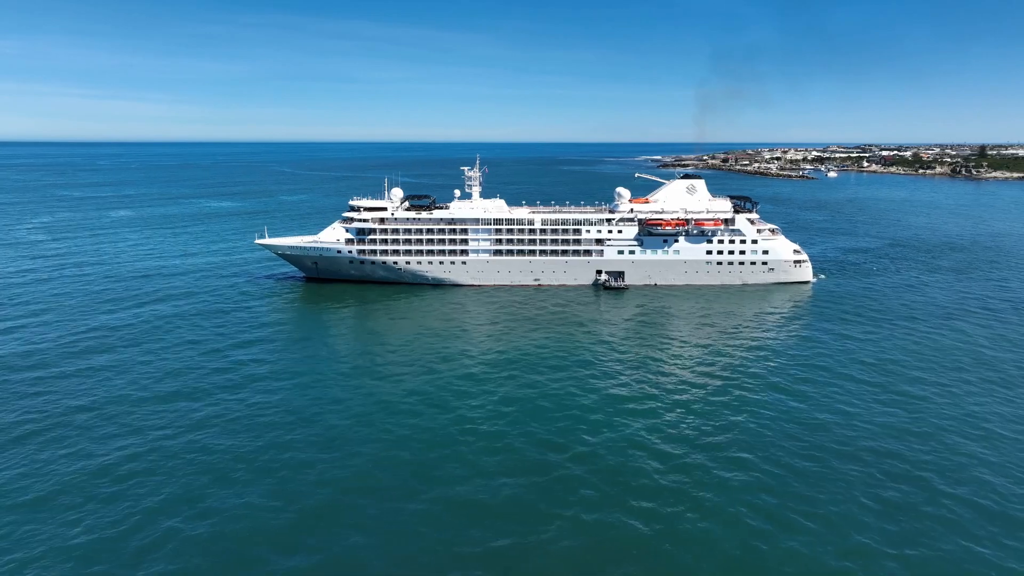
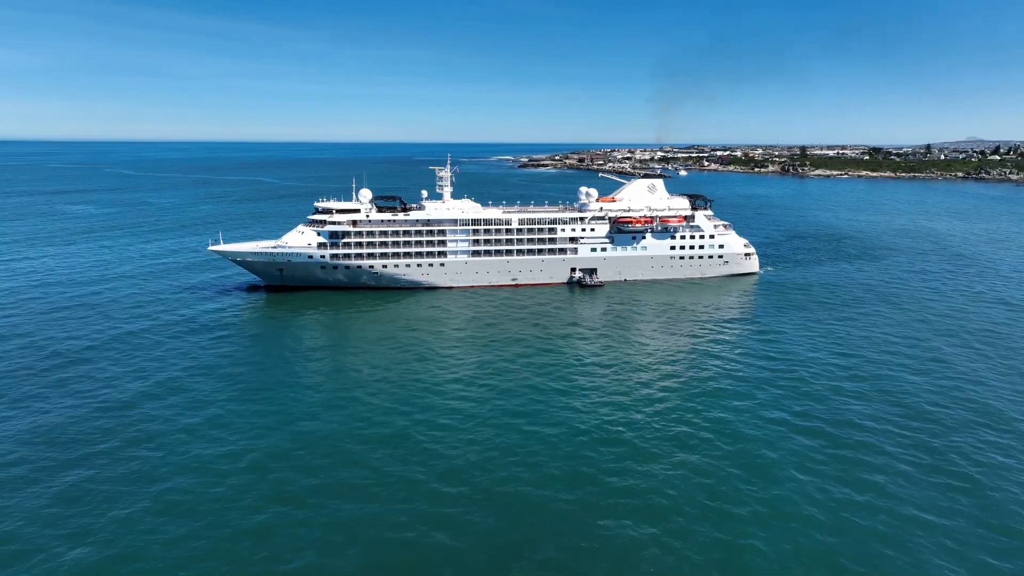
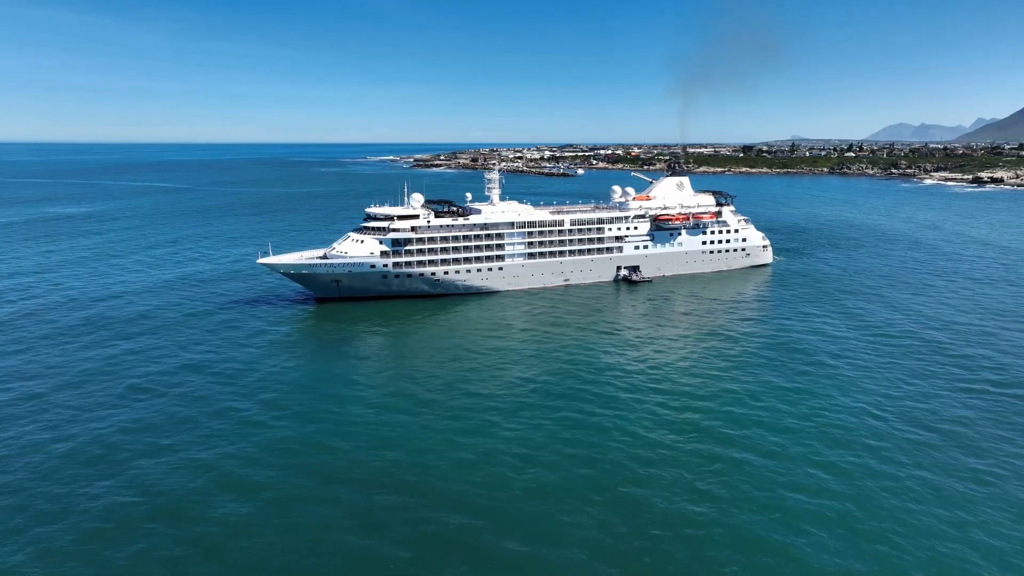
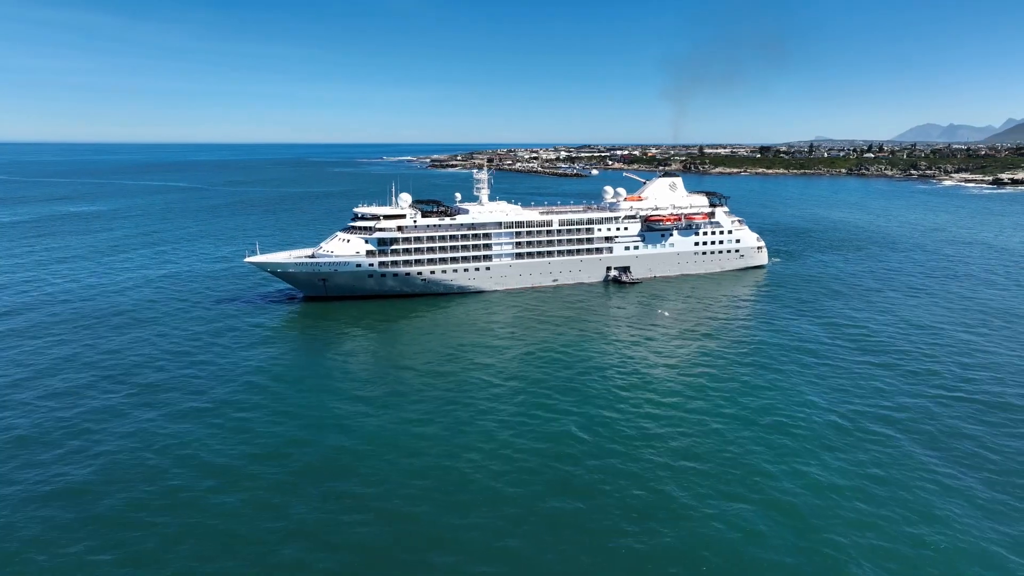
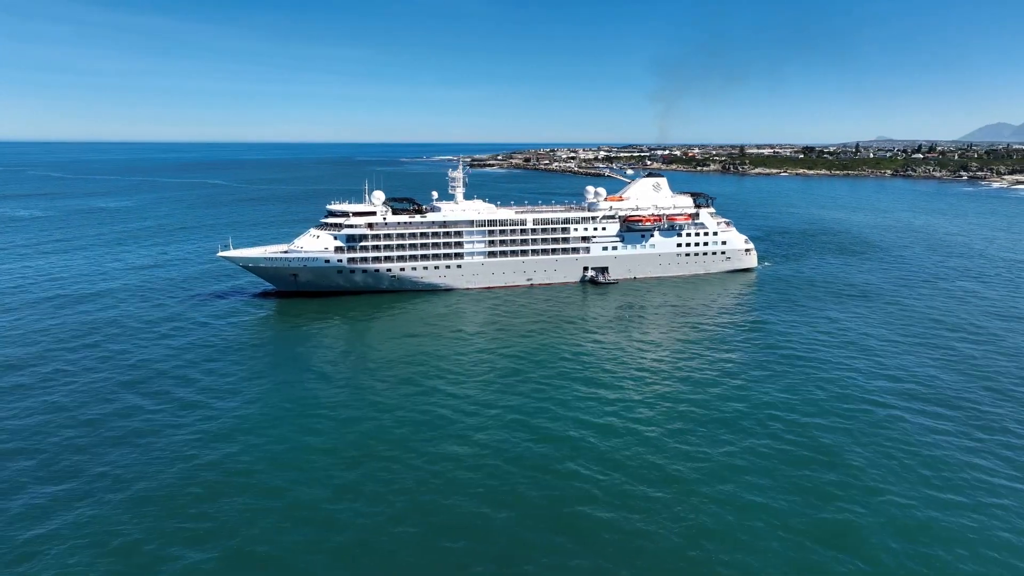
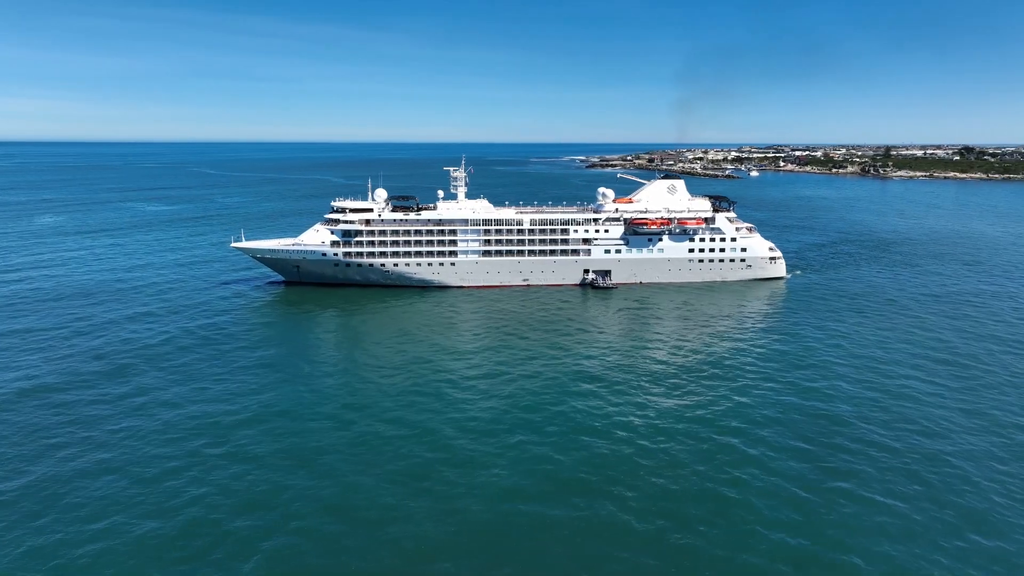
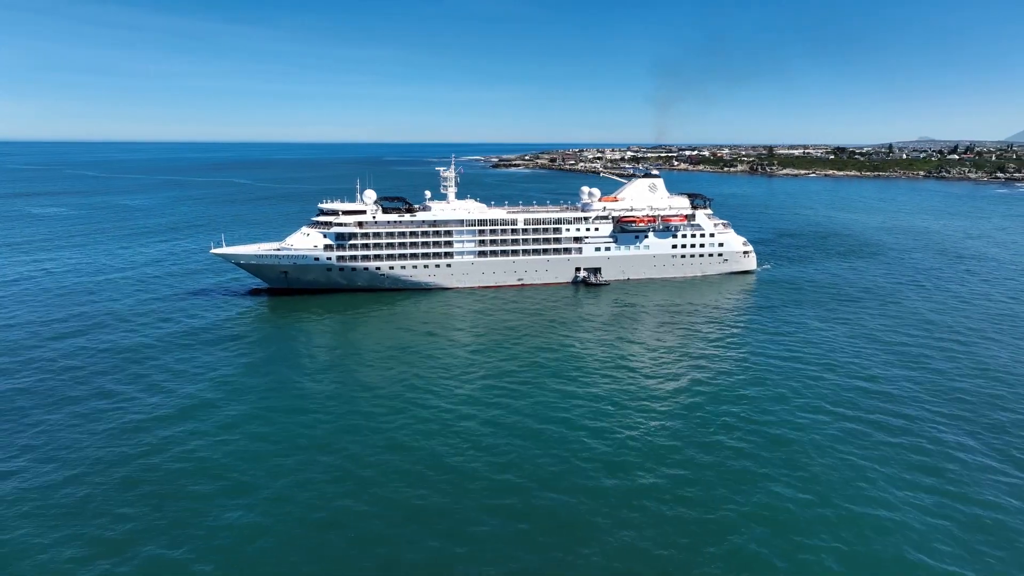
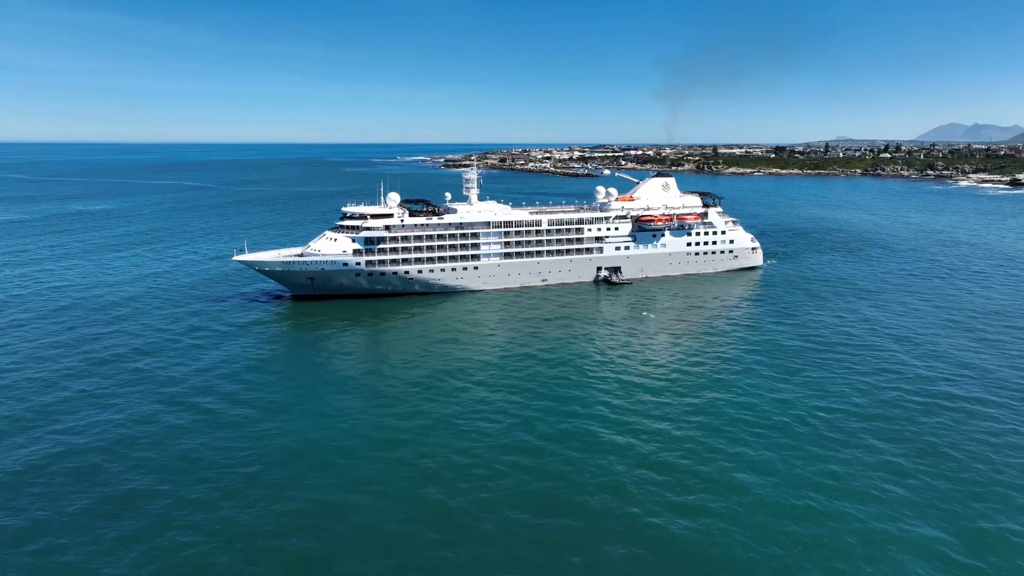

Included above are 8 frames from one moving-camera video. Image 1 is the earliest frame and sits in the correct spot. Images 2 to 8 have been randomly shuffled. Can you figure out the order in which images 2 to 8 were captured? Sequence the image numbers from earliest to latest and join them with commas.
6, 2, 7, 5, 8, 4, 3
